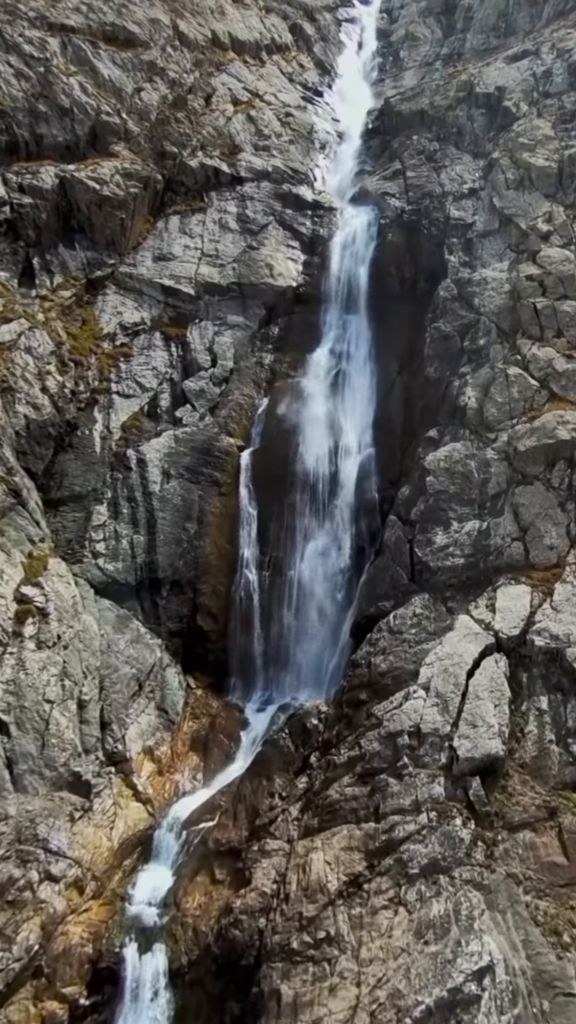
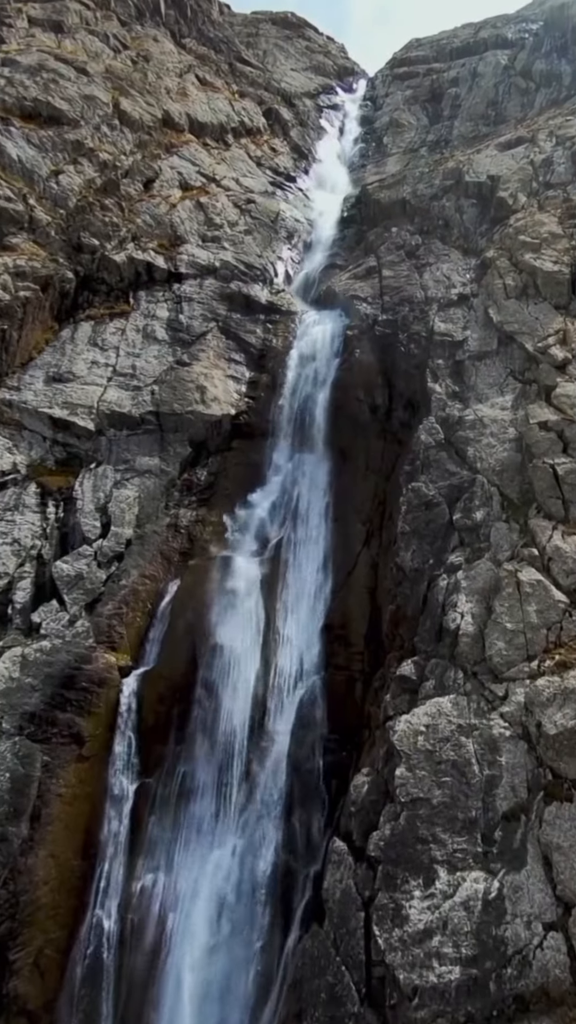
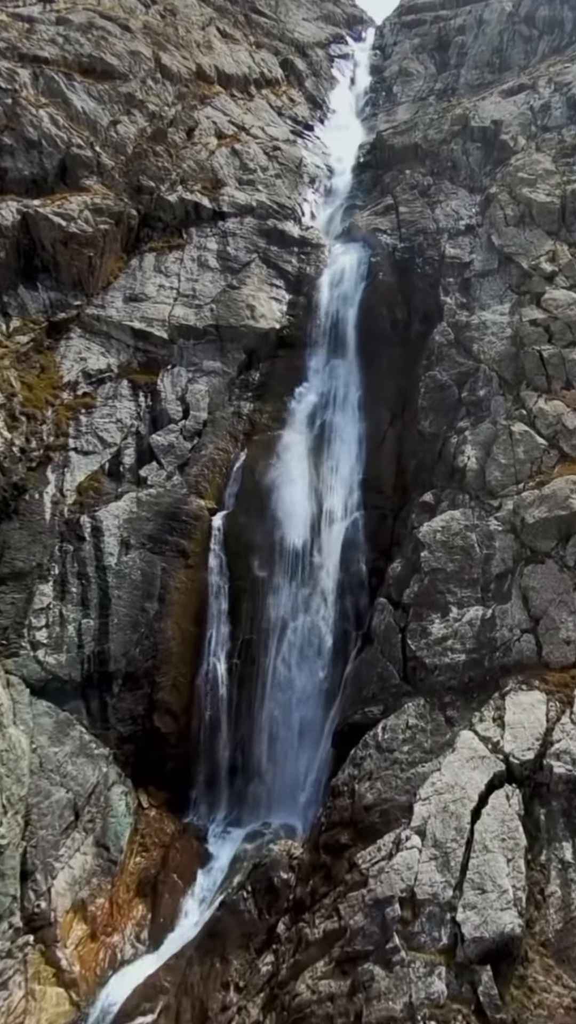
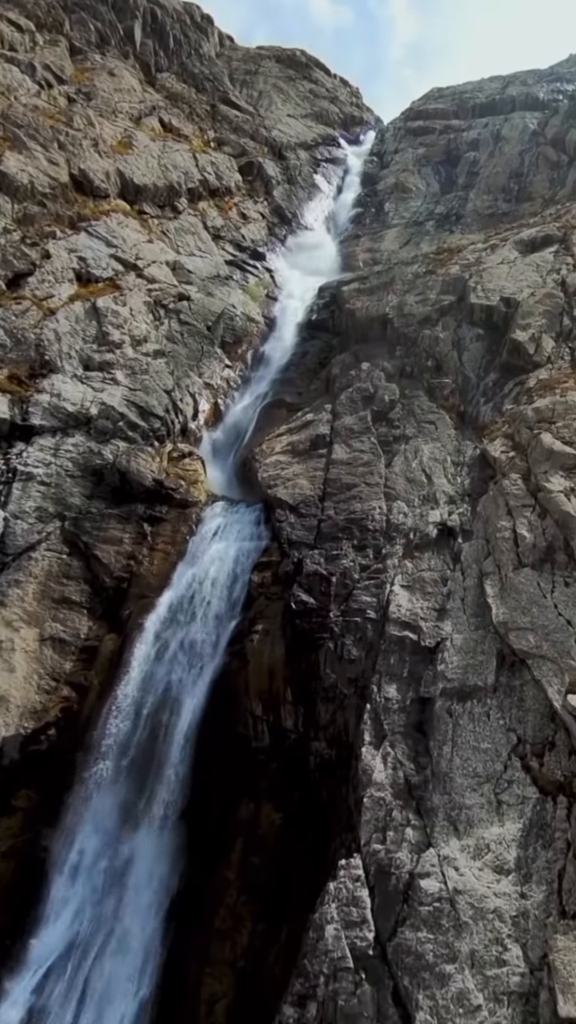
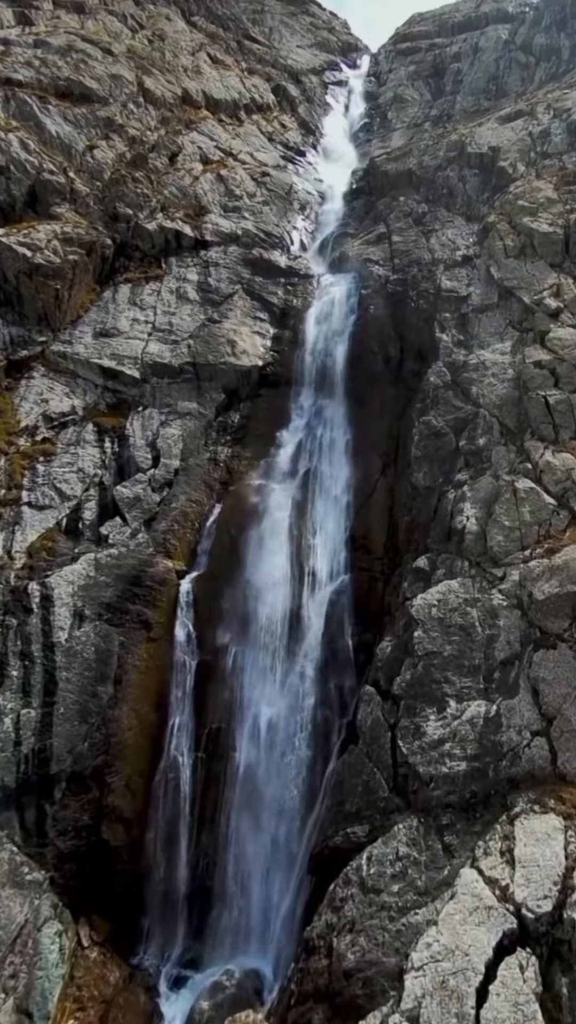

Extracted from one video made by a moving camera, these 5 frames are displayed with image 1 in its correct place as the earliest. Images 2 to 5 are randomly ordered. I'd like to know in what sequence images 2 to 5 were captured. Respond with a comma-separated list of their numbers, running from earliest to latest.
3, 5, 2, 4
